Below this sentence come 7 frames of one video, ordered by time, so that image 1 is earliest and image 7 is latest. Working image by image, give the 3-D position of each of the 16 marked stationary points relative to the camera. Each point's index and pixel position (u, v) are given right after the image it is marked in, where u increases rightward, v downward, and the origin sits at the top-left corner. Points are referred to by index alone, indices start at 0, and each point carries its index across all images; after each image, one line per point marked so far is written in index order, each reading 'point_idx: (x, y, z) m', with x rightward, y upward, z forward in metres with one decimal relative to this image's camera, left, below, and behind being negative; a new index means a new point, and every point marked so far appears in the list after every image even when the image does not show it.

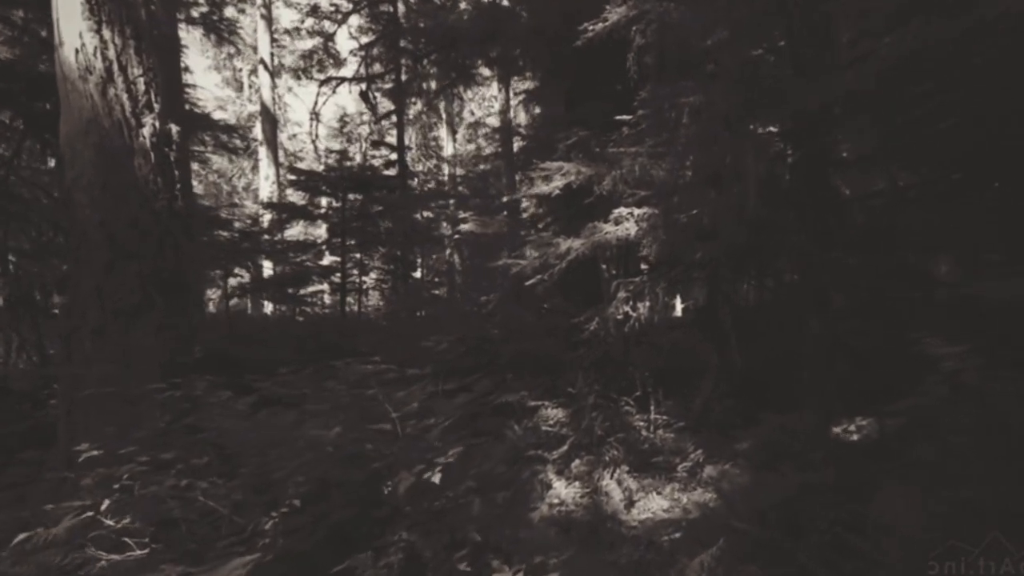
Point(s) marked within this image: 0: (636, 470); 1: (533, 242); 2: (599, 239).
0: (+1.4, -2.2, +6.7) m
1: (+0.3, +0.8, +8.1) m
2: (+1.1, +0.7, +7.2) m
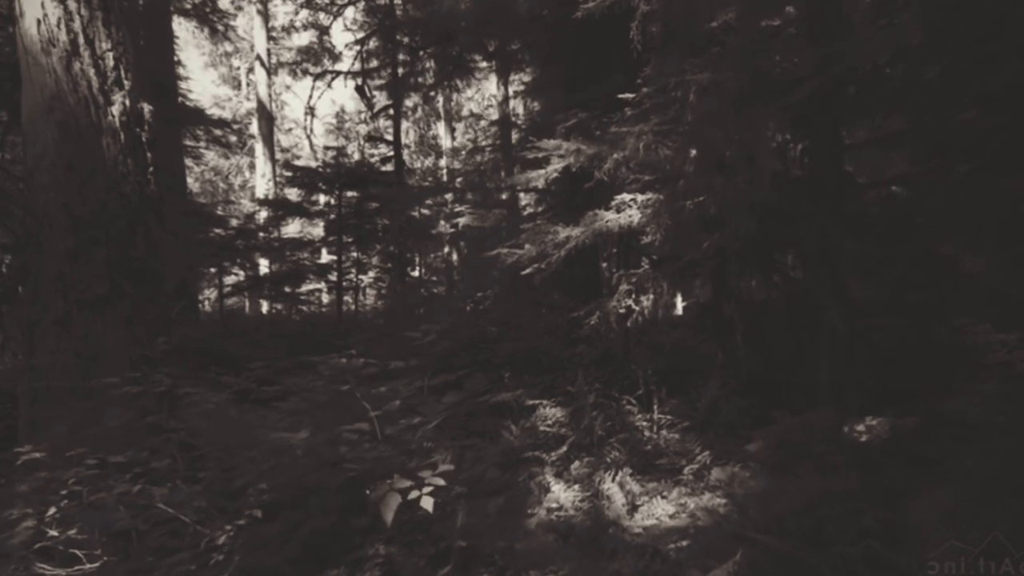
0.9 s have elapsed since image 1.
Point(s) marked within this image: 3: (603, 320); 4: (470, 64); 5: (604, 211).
0: (+1.4, -2.1, +6.4) m
1: (+0.2, +0.9, +7.8) m
2: (+1.0, +0.8, +6.9) m
3: (+1.1, -0.4, +7.3) m
4: (-1.0, +5.2, +13.6) m
5: (+1.1, +1.0, +6.9) m
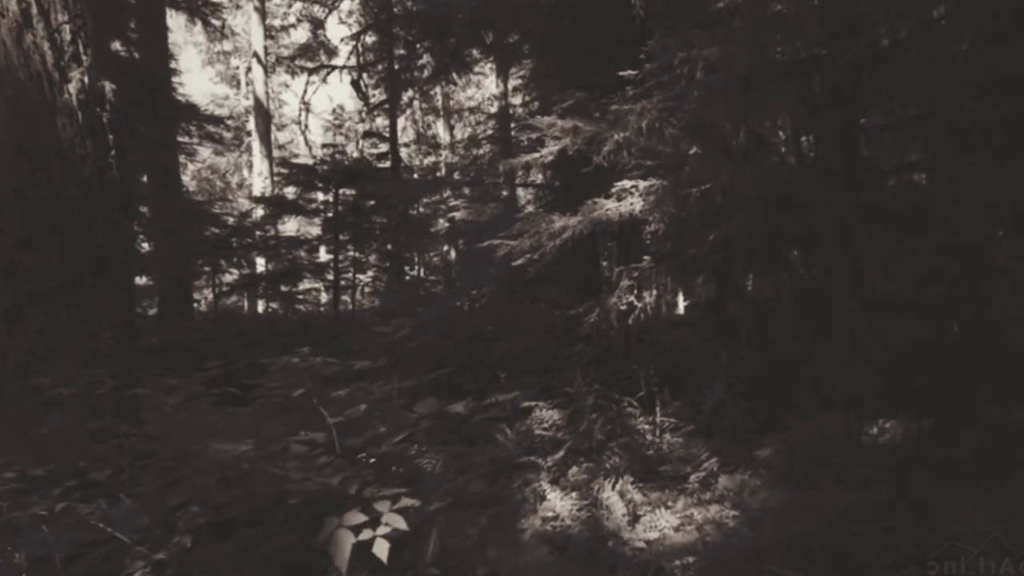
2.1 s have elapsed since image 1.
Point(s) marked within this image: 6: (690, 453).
0: (+1.3, -2.0, +6.0) m
1: (+0.2, +0.9, +7.5) m
2: (+1.0, +0.8, +6.5) m
3: (+1.1, -0.3, +6.9) m
4: (-1.0, +5.3, +13.3) m
5: (+1.0, +1.0, +6.6) m
6: (+1.9, -1.8, +6.2) m
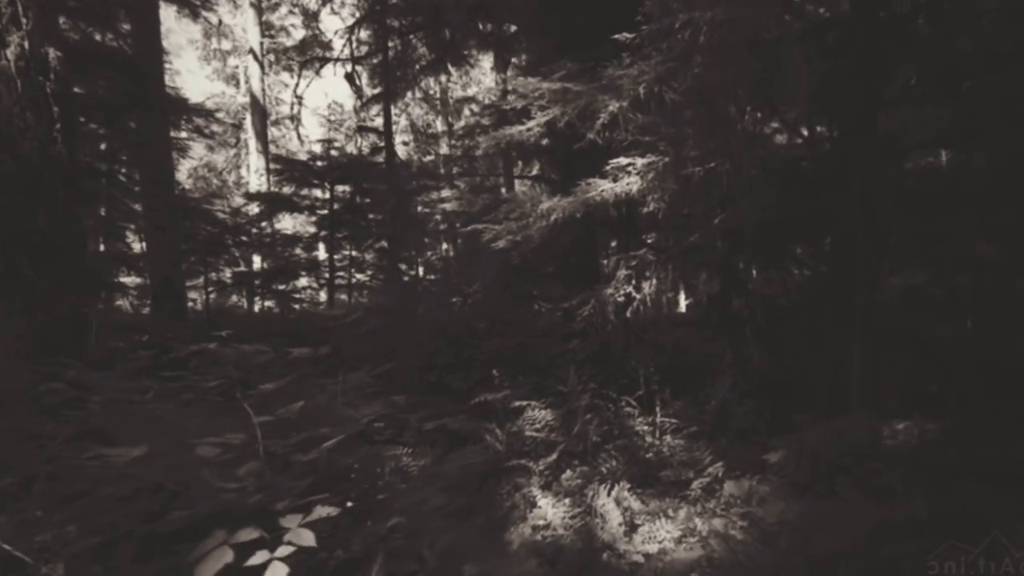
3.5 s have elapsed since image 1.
0: (+1.2, -1.9, +5.6) m
1: (+0.1, +1.0, +7.1) m
2: (+0.9, +0.9, +6.1) m
3: (+1.0, -0.2, +6.5) m
4: (-1.1, +5.4, +12.9) m
5: (+0.9, +1.1, +6.1) m
6: (+1.8, -1.7, +5.8) m
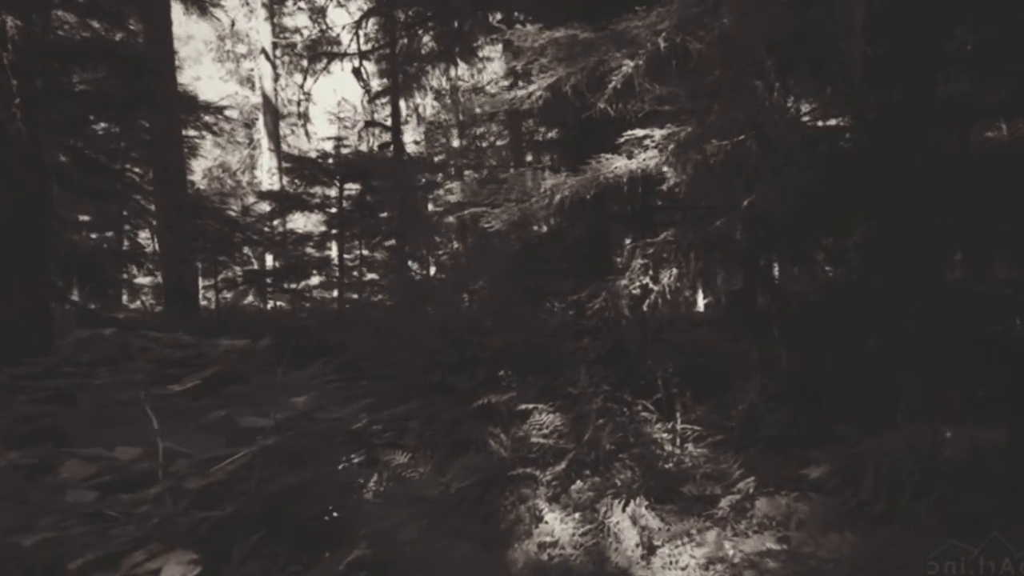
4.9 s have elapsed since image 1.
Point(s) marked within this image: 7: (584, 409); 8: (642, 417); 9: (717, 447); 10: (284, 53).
0: (+1.3, -1.9, +5.1) m
1: (+0.1, +1.1, +6.6) m
2: (+0.9, +1.0, +5.6) m
3: (+1.0, -0.2, +6.0) m
4: (-0.9, +5.4, +12.4) m
5: (+1.0, +1.2, +5.6) m
6: (+1.9, -1.6, +5.3) m
7: (+0.7, -1.2, +6.0) m
8: (+1.3, -1.3, +6.0) m
9: (+2.0, -1.5, +5.7) m
10: (-7.9, +8.2, +20.0) m
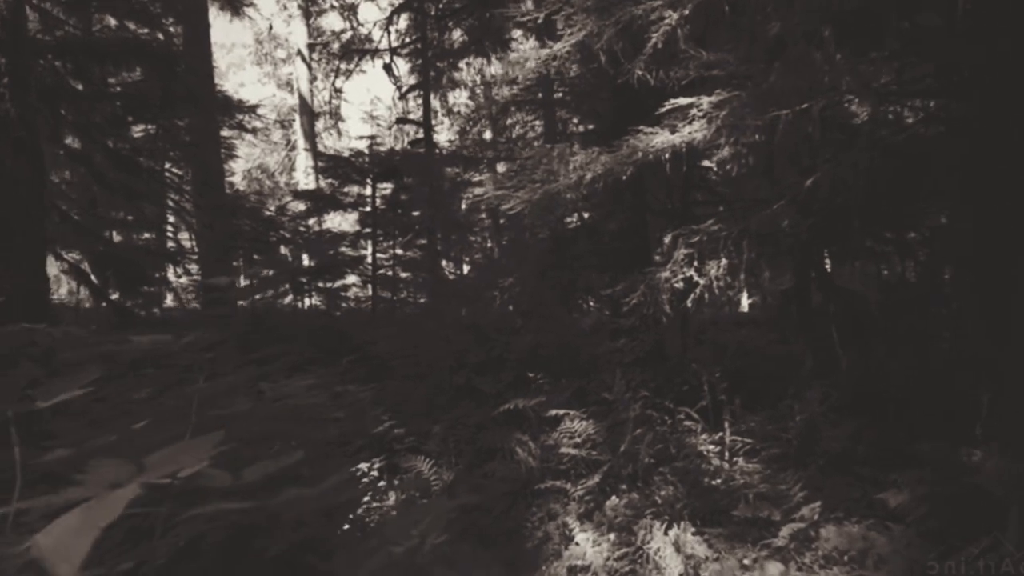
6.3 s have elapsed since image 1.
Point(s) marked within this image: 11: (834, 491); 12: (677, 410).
0: (+1.5, -1.8, +4.6) m
1: (+0.5, +1.1, +6.1) m
2: (+1.2, +1.0, +5.1) m
3: (+1.3, -0.1, +5.5) m
4: (-0.2, +5.5, +12.0) m
5: (+1.2, +1.2, +5.1) m
6: (+2.1, -1.6, +4.7) m
7: (+1.0, -1.2, +5.5) m
8: (+1.6, -1.3, +5.4) m
9: (+2.2, -1.5, +5.1) m
10: (-6.7, +8.2, +20.0) m
11: (+2.5, -1.5, +4.5) m
12: (+1.6, -1.2, +5.7) m
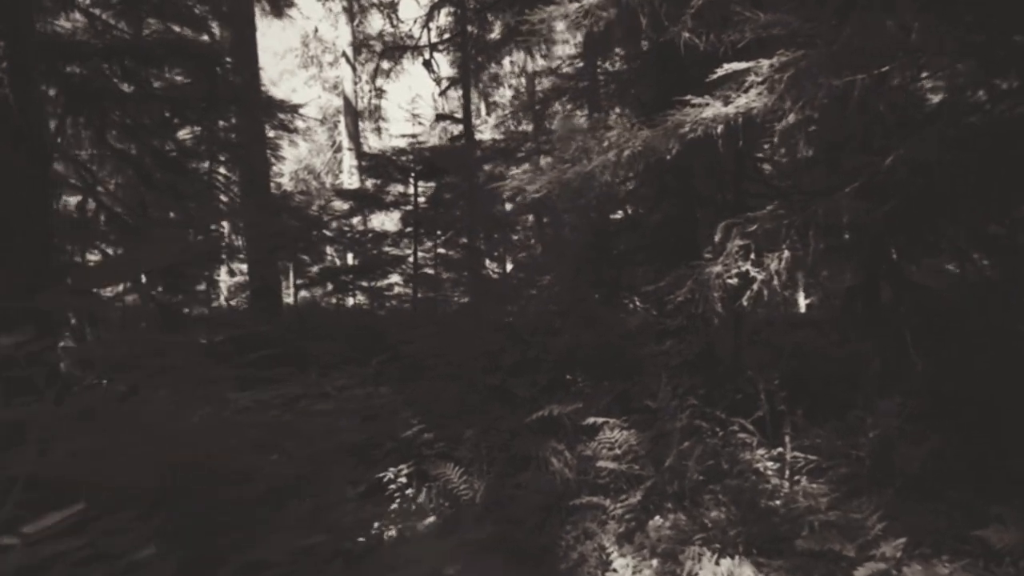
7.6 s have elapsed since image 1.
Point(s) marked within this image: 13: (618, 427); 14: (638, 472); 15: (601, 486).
0: (+1.7, -1.8, +4.1) m
1: (+0.8, +1.1, +5.7) m
2: (+1.5, +1.1, +4.6) m
3: (+1.6, -0.1, +5.0) m
4: (+0.6, +5.5, +11.6) m
5: (+1.5, +1.3, +4.6) m
6: (+2.3, -1.6, +4.1) m
7: (+1.3, -1.2, +5.0) m
8: (+1.9, -1.3, +4.9) m
9: (+2.5, -1.5, +4.5) m
10: (-5.3, +8.2, +20.0) m
11: (+2.7, -1.5, +3.9) m
12: (+1.9, -1.2, +5.2) m
13: (+0.9, -1.2, +5.1) m
14: (+1.0, -1.5, +4.7) m
15: (+0.7, -1.6, +4.8) m
